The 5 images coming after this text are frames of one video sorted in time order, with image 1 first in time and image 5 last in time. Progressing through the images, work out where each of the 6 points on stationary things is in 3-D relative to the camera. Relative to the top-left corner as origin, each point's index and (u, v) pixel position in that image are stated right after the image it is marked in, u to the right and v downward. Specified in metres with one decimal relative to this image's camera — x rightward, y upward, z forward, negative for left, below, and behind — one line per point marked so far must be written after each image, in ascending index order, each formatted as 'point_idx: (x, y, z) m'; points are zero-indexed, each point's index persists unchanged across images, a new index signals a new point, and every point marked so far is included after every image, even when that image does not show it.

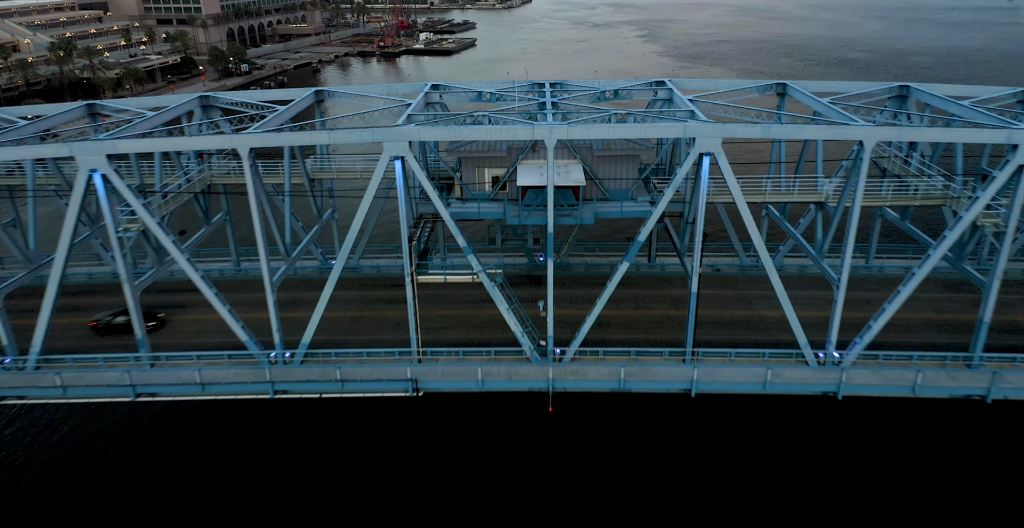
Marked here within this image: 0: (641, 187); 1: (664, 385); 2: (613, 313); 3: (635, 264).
0: (+2.0, +1.3, +10.2) m
1: (+2.0, -1.6, +8.6) m
2: (+1.6, -0.8, +10.2) m
3: (+2.2, 0.0, +11.6) m
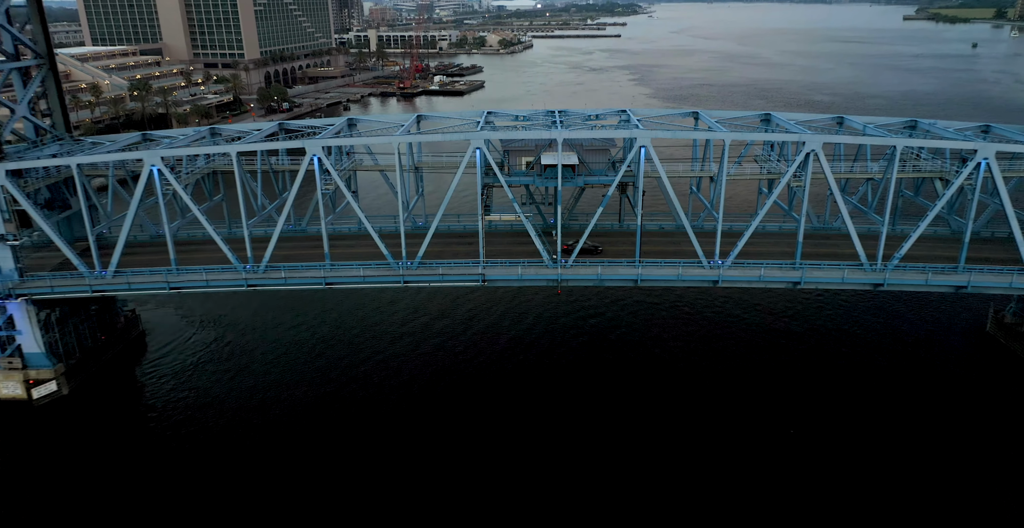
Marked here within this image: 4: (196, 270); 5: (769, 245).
0: (+2.6, +2.5, +17.1) m
1: (+2.6, -0.3, +15.4) m
2: (+2.2, +0.4, +17.0) m
3: (+2.8, +1.1, +18.4) m
4: (-7.7, -0.1, +16.1) m
5: (+6.6, +0.5, +16.9) m
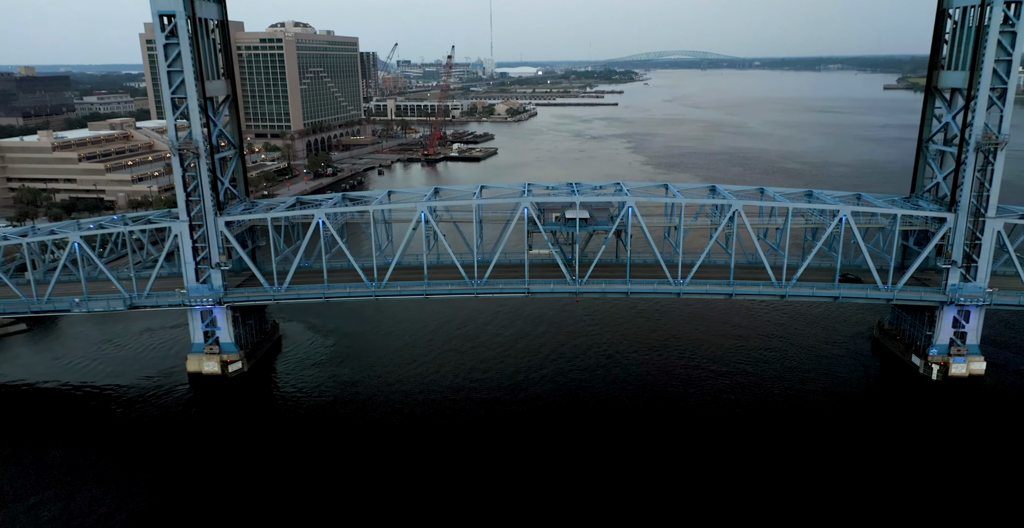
0: (+3.9, +1.6, +25.8) m
1: (+3.9, -0.9, +23.9) m
2: (+3.5, -0.4, +25.6) m
3: (+4.1, +0.2, +27.0) m
4: (-6.4, -0.8, +24.5) m
5: (+7.8, -0.3, +25.4) m
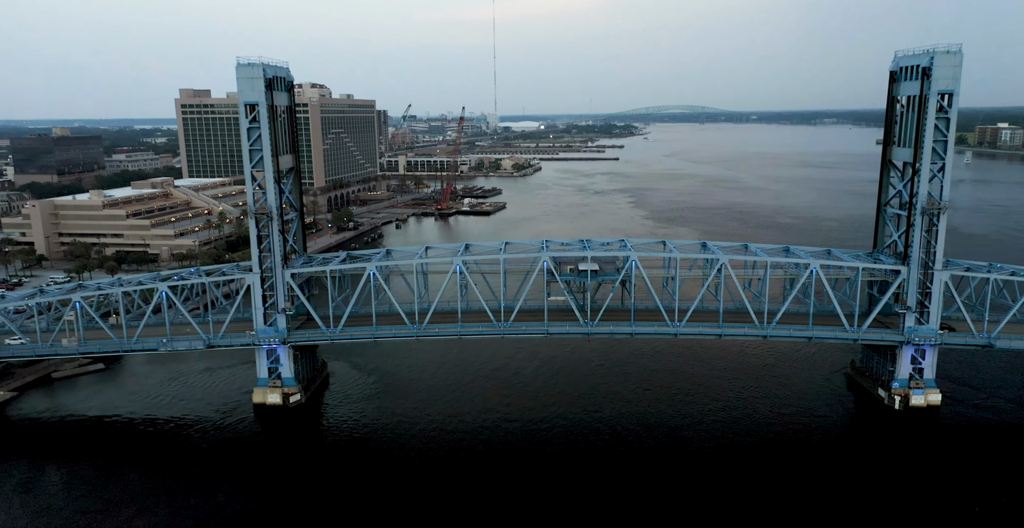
0: (+4.8, -0.4, +30.1) m
1: (+4.8, -2.9, +28.0) m
2: (+4.4, -2.4, +29.8) m
3: (+5.0, -2.0, +31.2) m
4: (-5.5, -2.8, +28.7) m
5: (+8.8, -2.3, +29.6) m
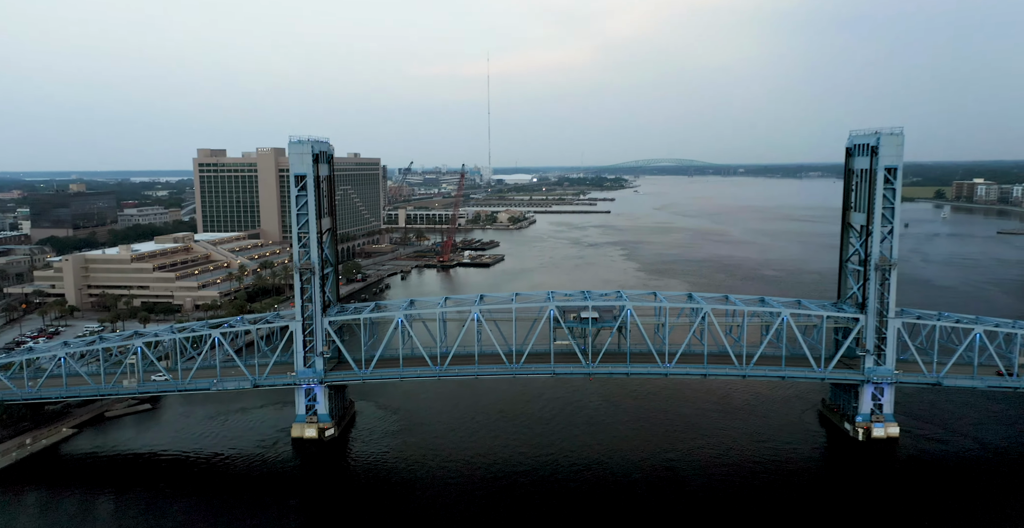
0: (+5.3, -3.0, +34.3) m
1: (+5.3, -5.2, +32.0) m
2: (+4.9, -4.9, +33.7) m
3: (+5.5, -4.6, +35.3) m
4: (-5.0, -5.2, +32.6) m
5: (+9.3, -4.8, +33.6) m
